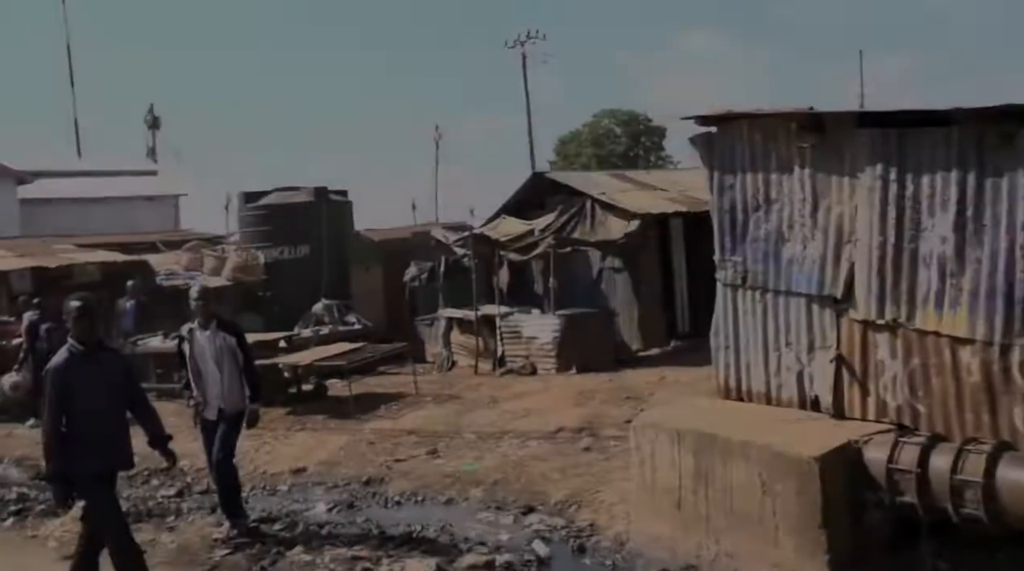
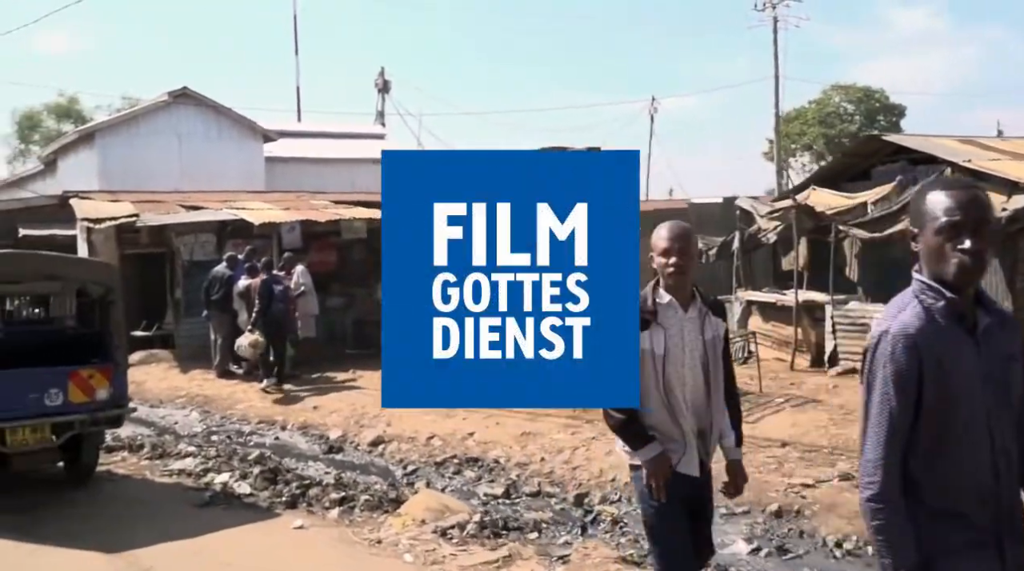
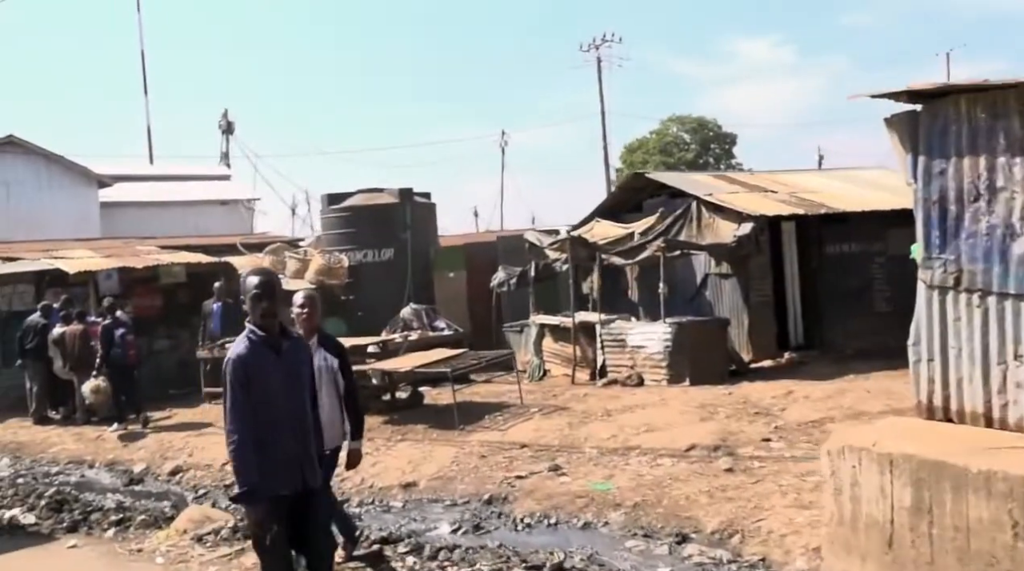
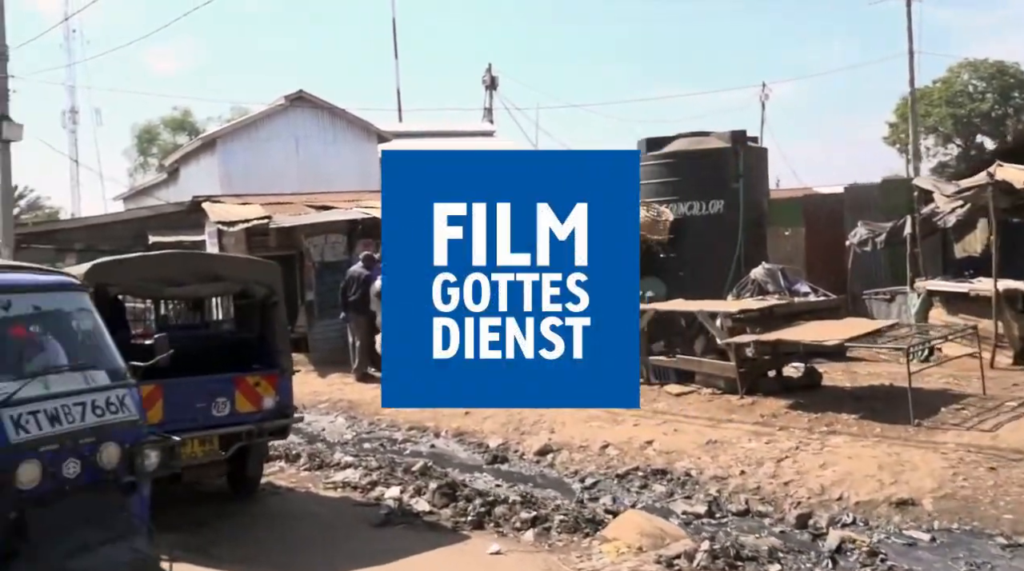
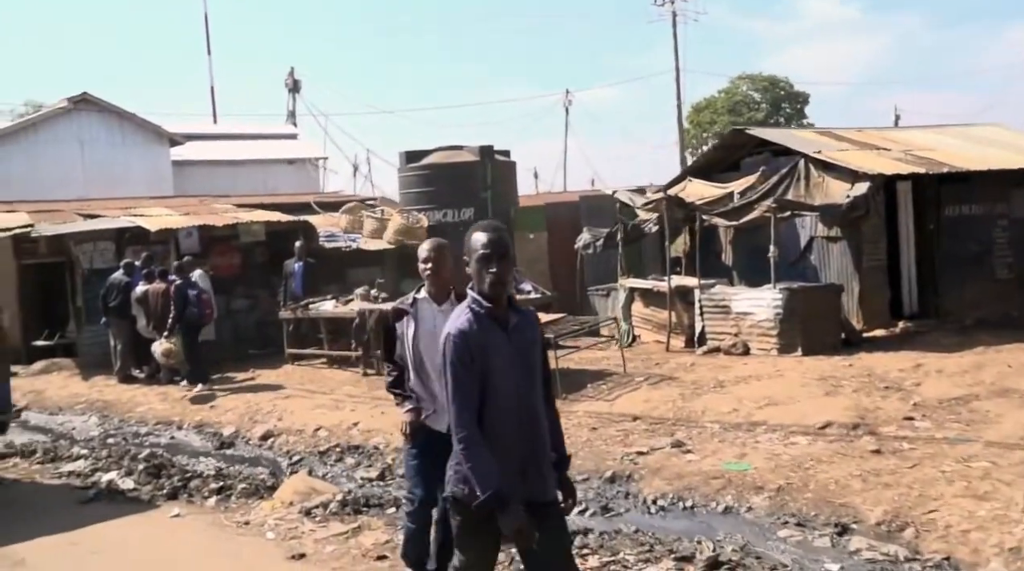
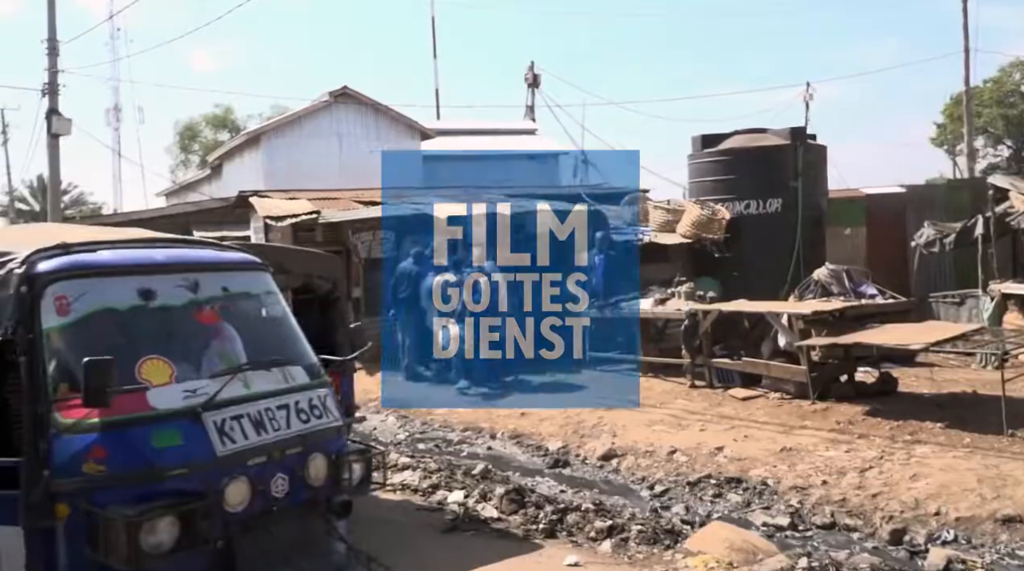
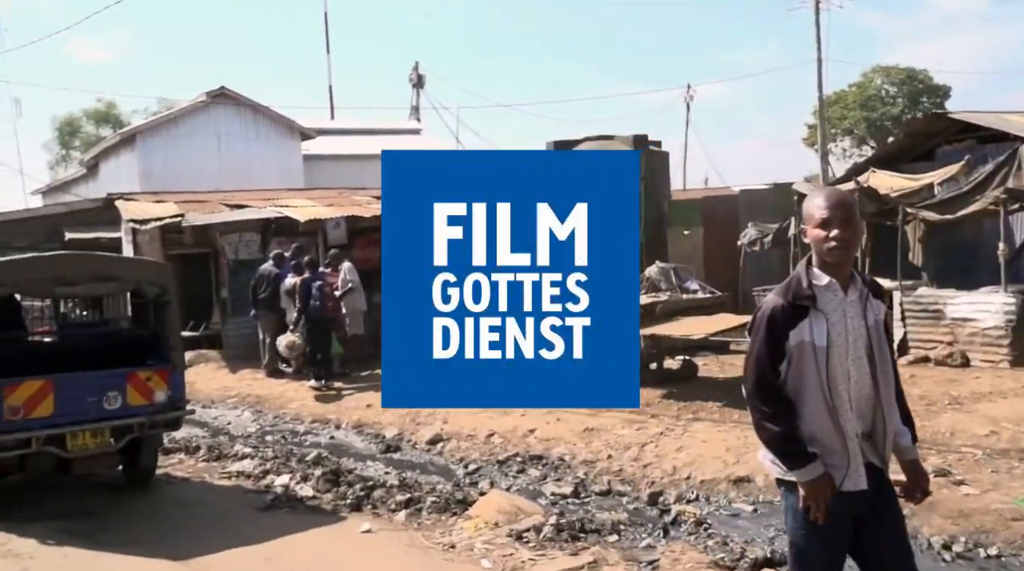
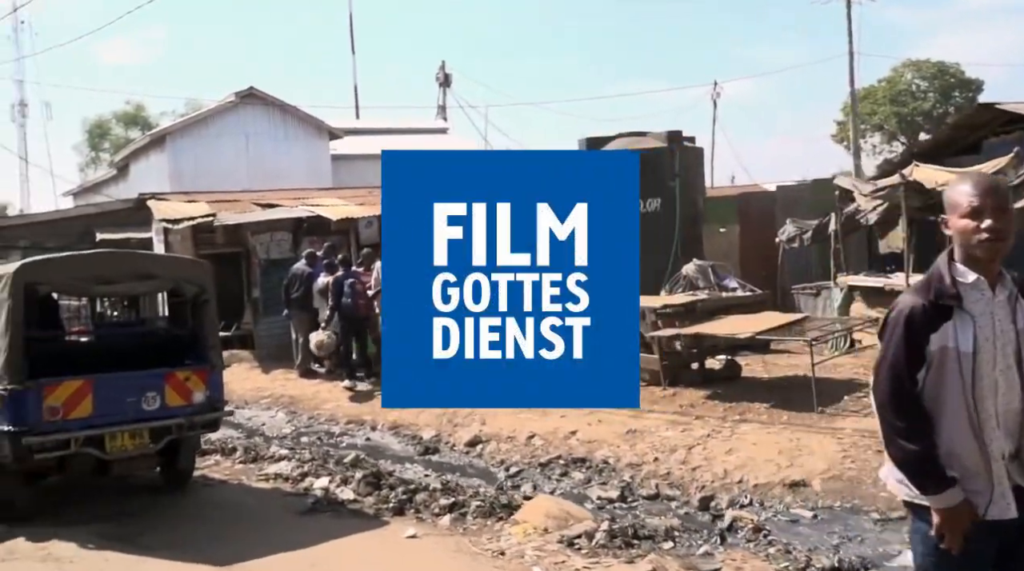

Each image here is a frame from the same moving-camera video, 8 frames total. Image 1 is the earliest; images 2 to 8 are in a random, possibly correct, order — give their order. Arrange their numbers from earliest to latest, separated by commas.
3, 5, 2, 7, 8, 4, 6
